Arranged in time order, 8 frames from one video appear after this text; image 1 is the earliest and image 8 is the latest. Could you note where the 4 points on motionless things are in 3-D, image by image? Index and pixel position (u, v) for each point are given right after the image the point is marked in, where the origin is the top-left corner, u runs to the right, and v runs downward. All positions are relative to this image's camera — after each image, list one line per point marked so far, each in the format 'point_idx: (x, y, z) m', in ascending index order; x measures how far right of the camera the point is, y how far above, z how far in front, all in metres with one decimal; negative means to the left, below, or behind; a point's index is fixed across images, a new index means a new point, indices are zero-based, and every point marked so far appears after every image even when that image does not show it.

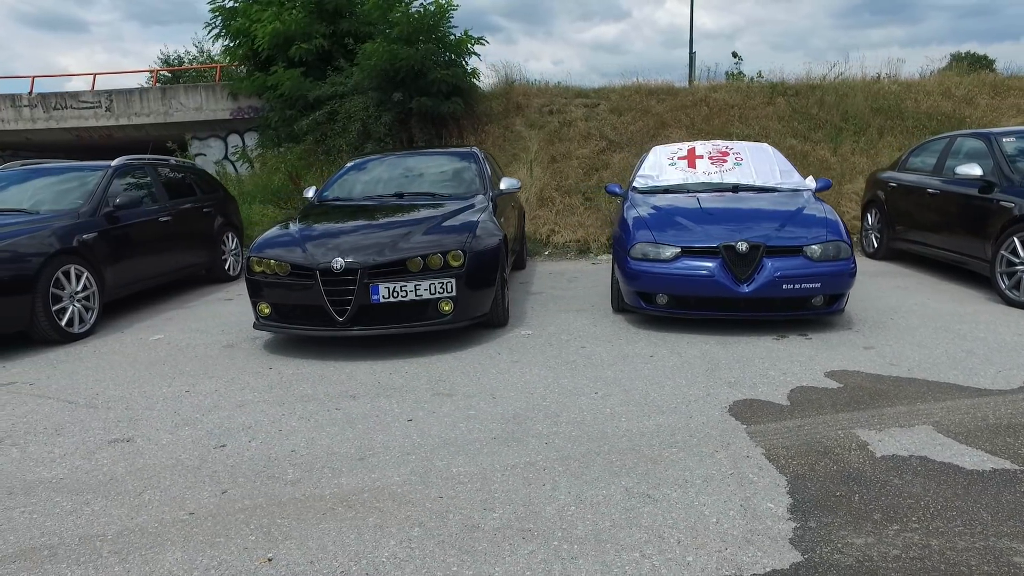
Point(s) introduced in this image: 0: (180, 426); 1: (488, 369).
0: (-1.9, -0.8, +3.7) m
1: (-0.1, -0.6, +4.5) m
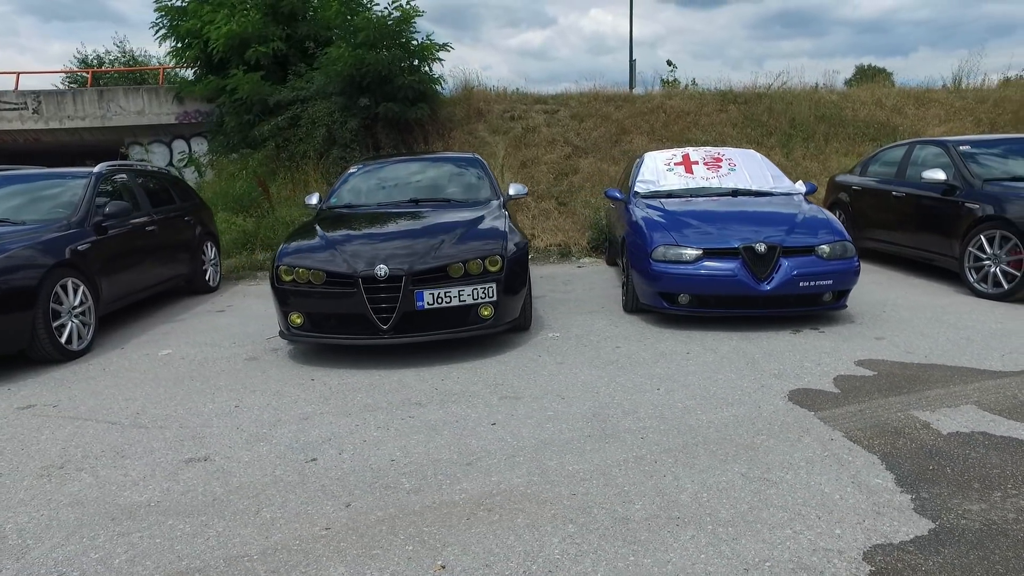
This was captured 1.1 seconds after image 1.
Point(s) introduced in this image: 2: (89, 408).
0: (-1.5, -0.9, +3.6) m
1: (+0.2, -0.6, +4.6) m
2: (-2.8, -0.8, +4.2) m
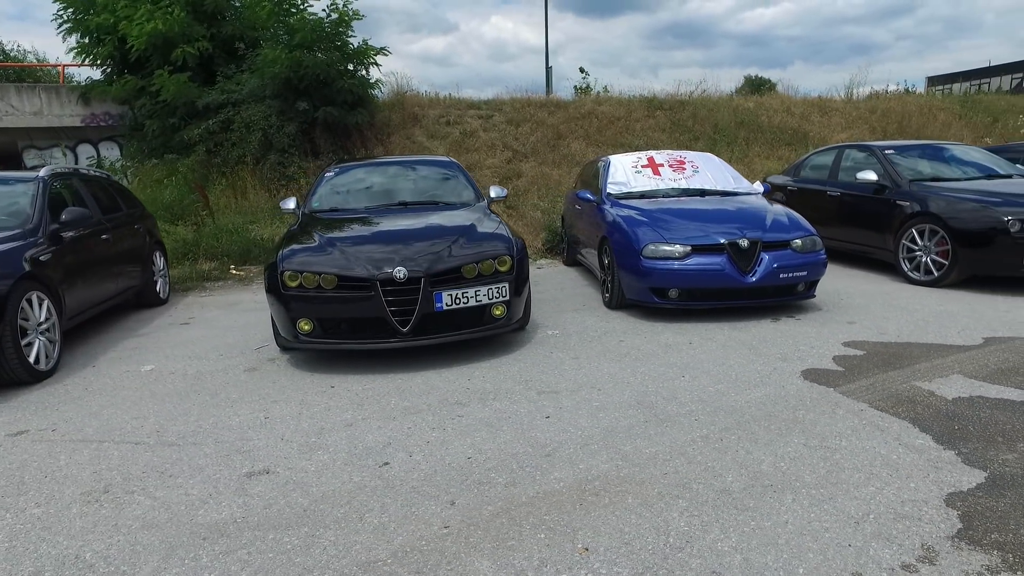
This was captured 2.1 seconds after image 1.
0: (-1.1, -0.9, +3.5) m
1: (+0.4, -0.6, +4.8) m
2: (-2.6, -0.9, +3.9) m
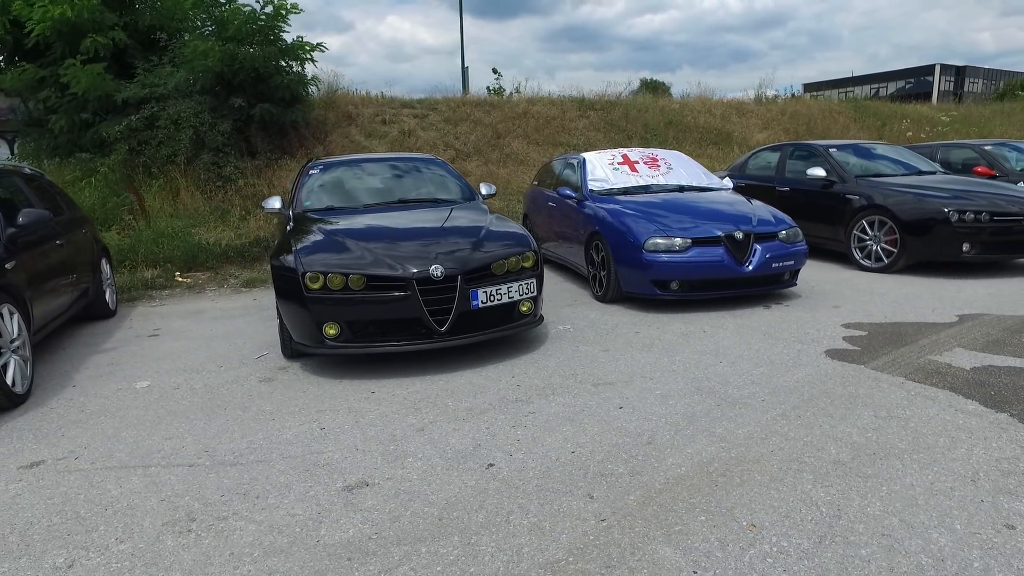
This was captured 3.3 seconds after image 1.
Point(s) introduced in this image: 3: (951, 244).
0: (-0.6, -0.9, +3.3) m
1: (+0.7, -0.5, +4.8) m
2: (-2.1, -0.9, +3.5) m
3: (+5.0, +0.5, +7.1) m
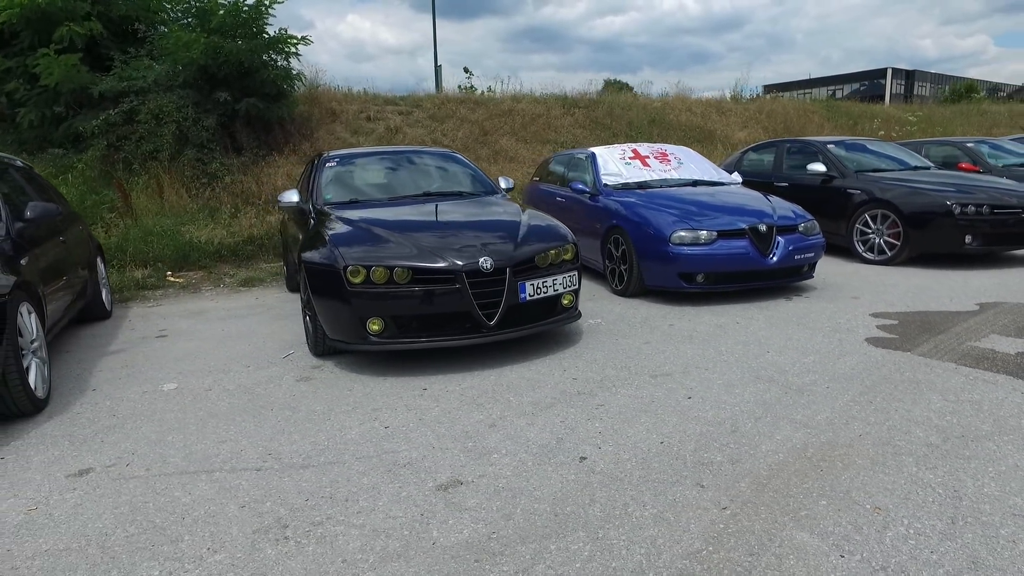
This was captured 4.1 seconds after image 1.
0: (-0.2, -0.8, +3.2) m
1: (+1.0, -0.5, +4.8) m
2: (-1.7, -0.9, +3.3) m
3: (+5.1, +0.6, +7.3) m
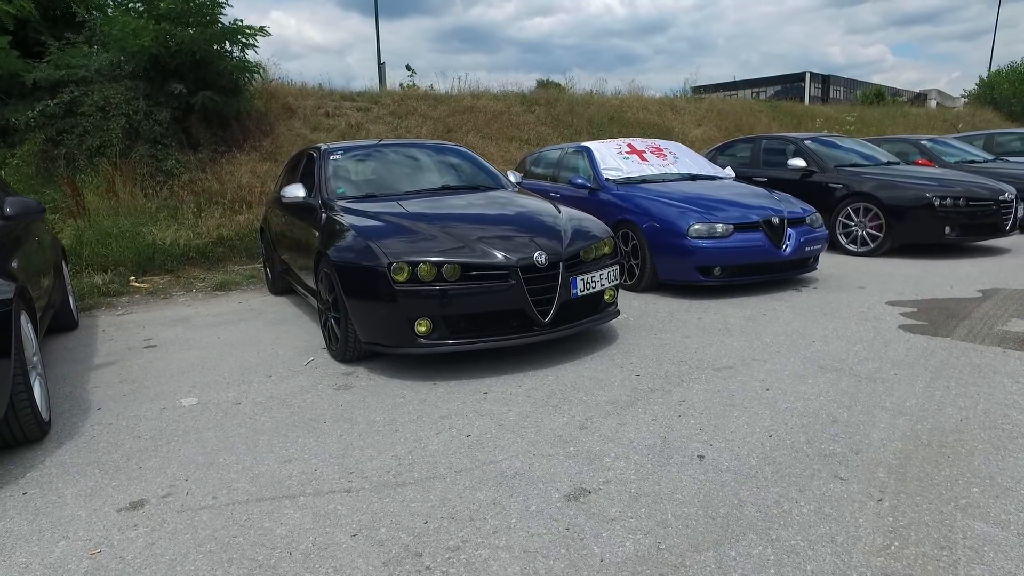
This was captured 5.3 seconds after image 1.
0: (+0.4, -0.8, +3.0) m
1: (+1.3, -0.4, +4.7) m
2: (-1.2, -0.9, +2.9) m
3: (+5.1, +0.7, +7.7) m
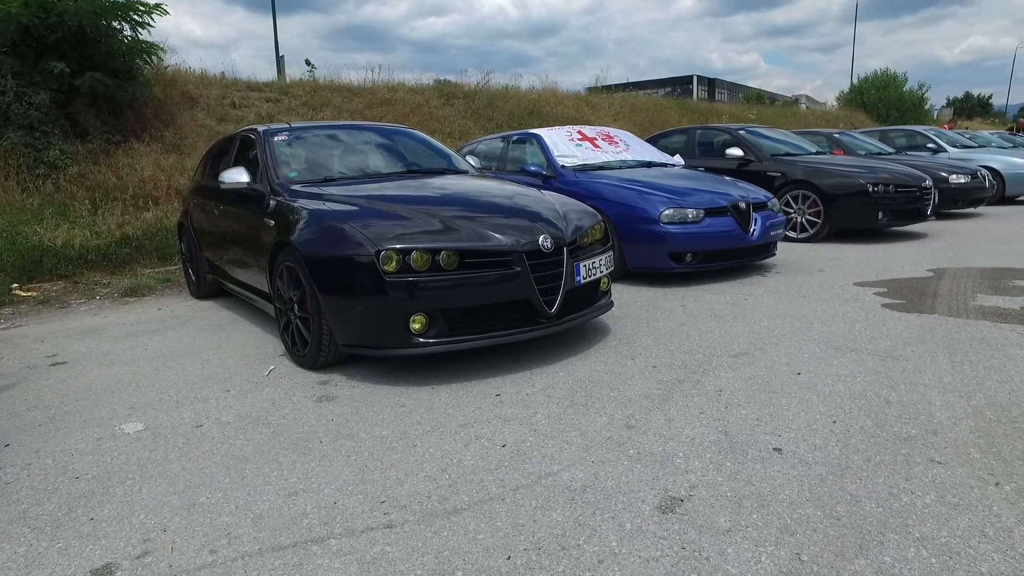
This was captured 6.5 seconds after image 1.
0: (+0.6, -0.7, +2.6) m
1: (+1.3, -0.3, +4.4) m
2: (-0.9, -0.9, +2.3) m
3: (+4.5, +1.0, +8.0) m
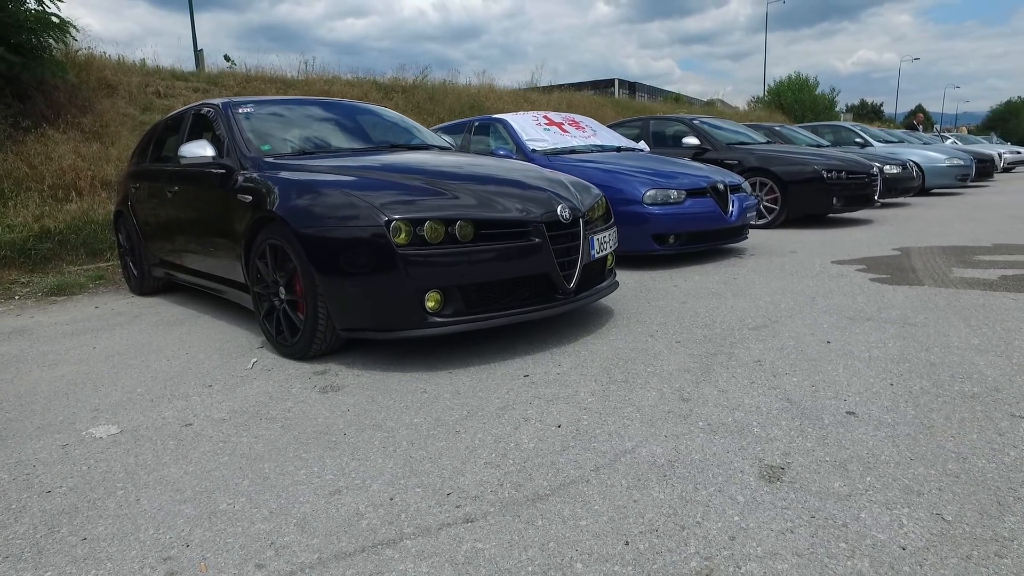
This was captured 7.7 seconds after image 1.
0: (+0.8, -0.5, +2.4) m
1: (+1.3, -0.2, +4.3) m
2: (-0.6, -0.7, +1.9) m
3: (+4.0, +1.2, +8.2) m
